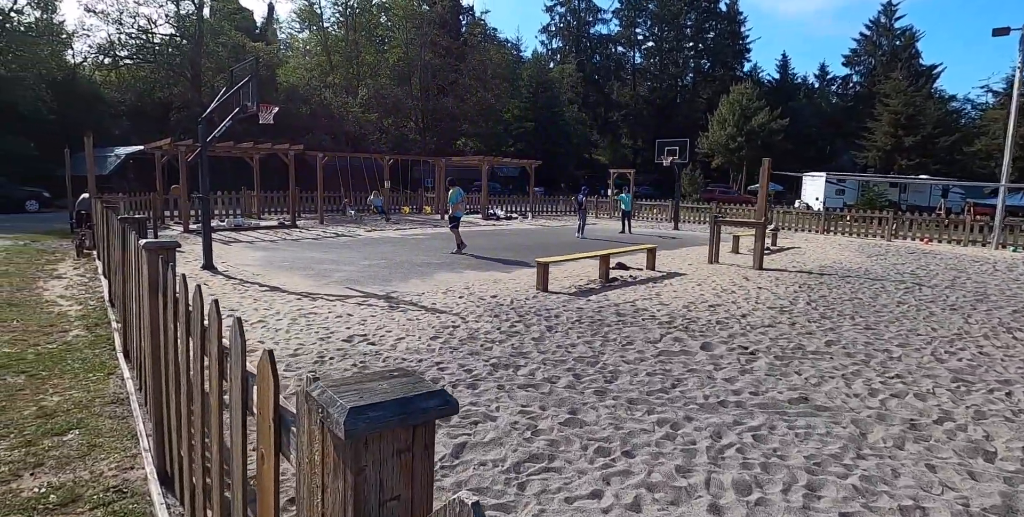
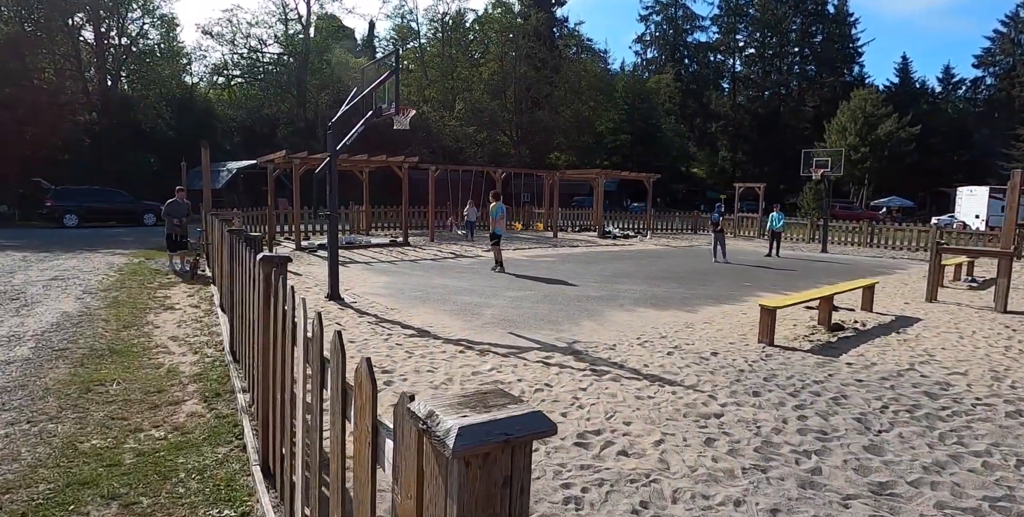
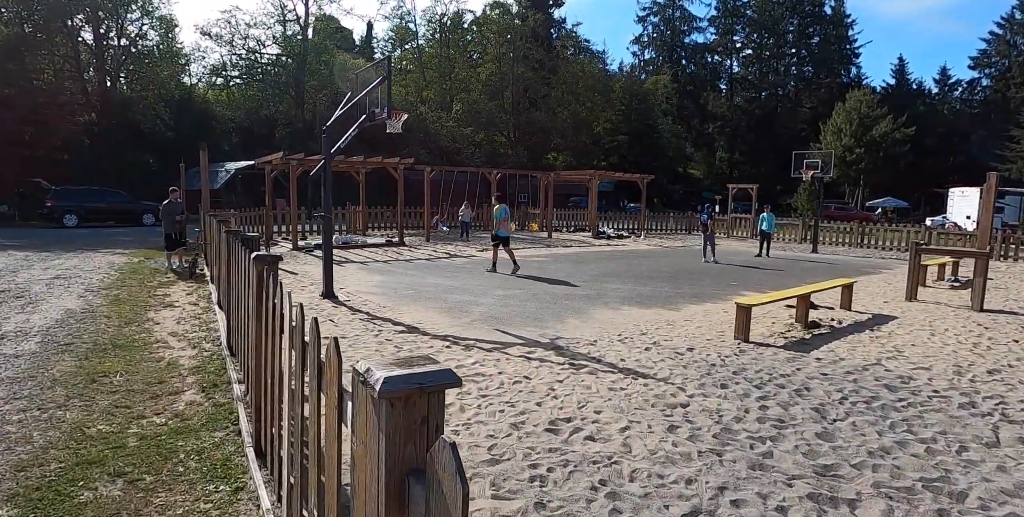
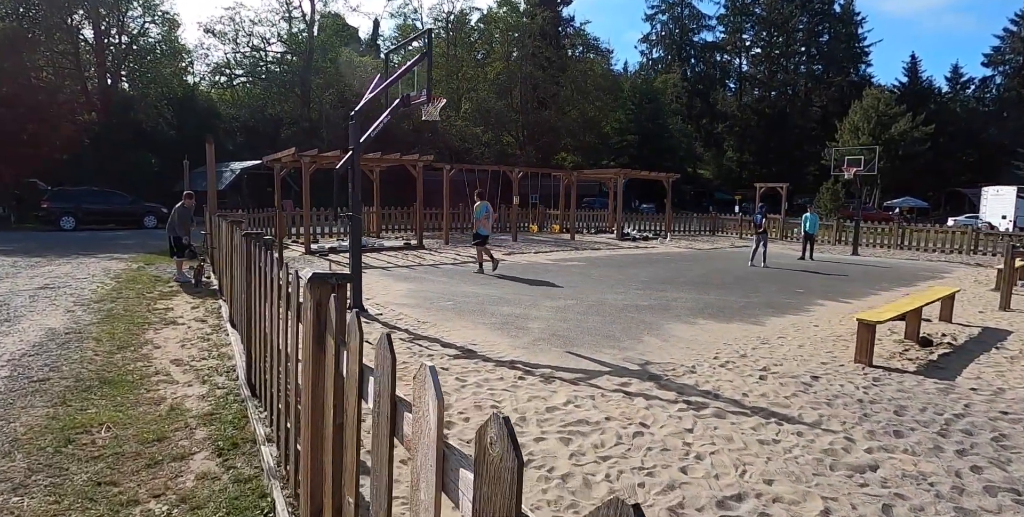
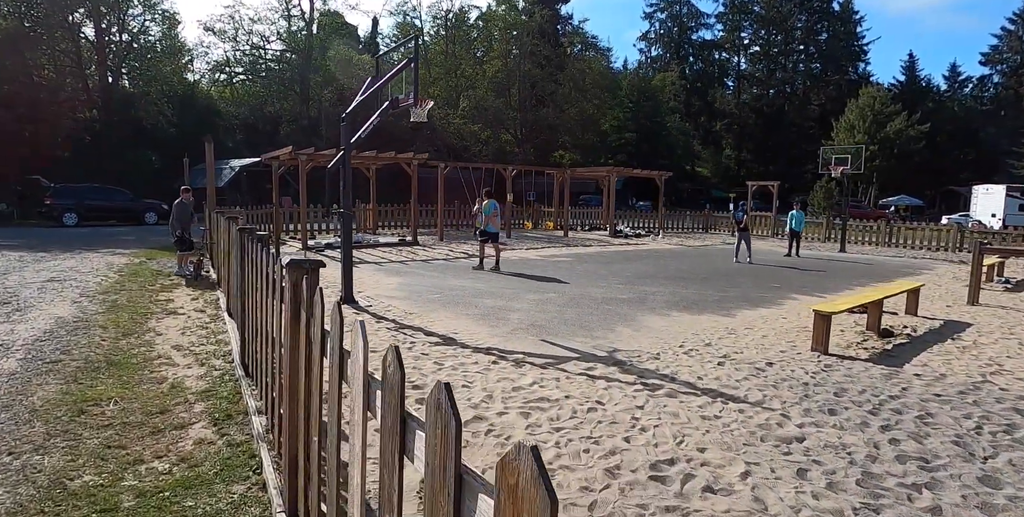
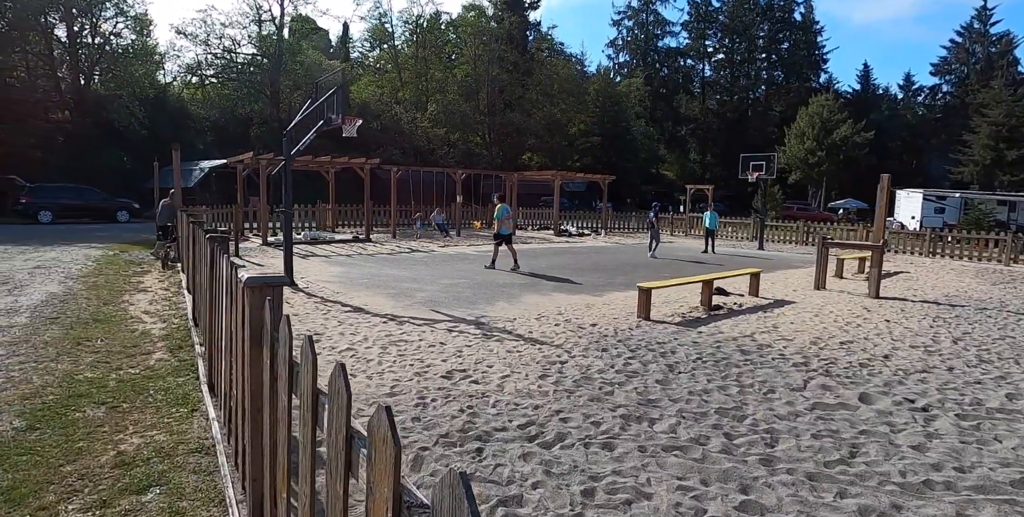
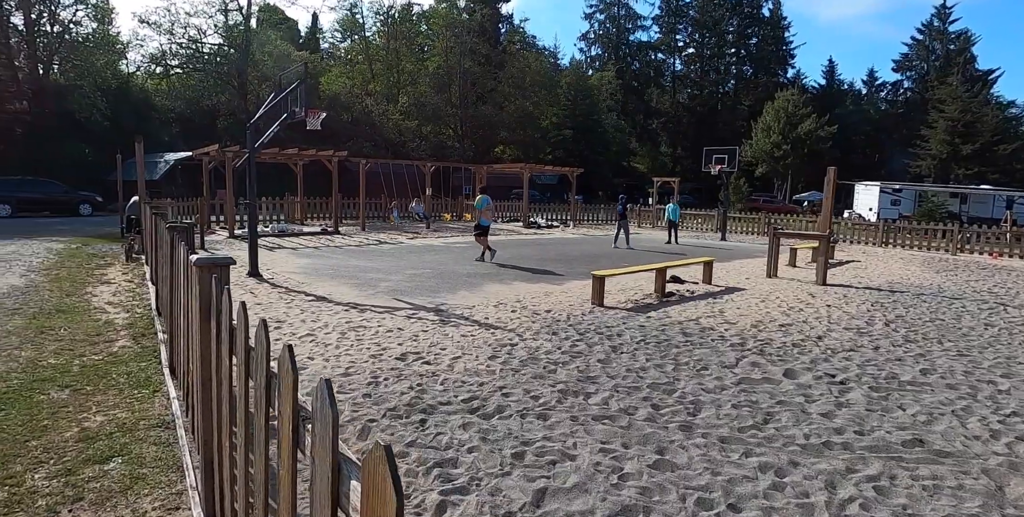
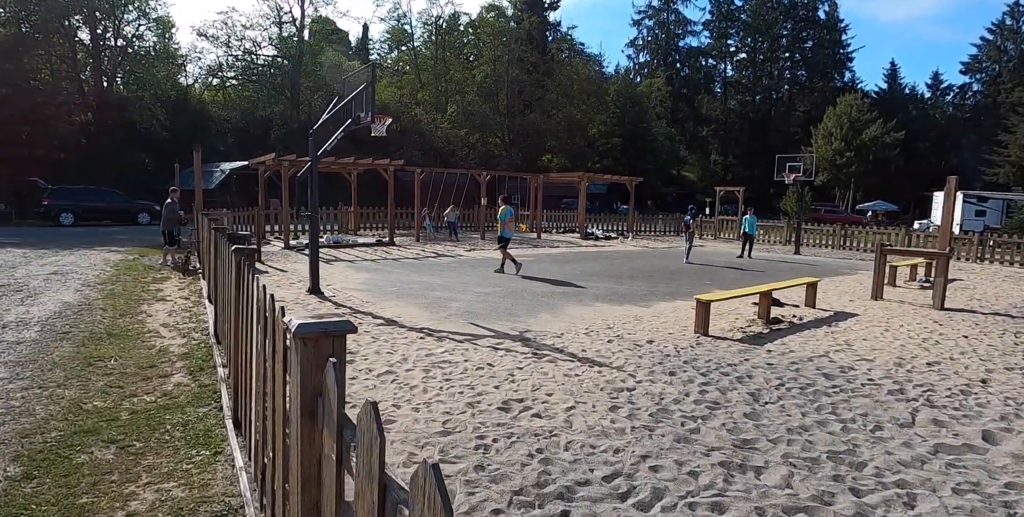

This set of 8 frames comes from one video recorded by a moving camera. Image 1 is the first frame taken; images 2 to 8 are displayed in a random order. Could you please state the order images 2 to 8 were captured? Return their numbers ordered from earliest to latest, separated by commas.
7, 6, 8, 3, 2, 5, 4
